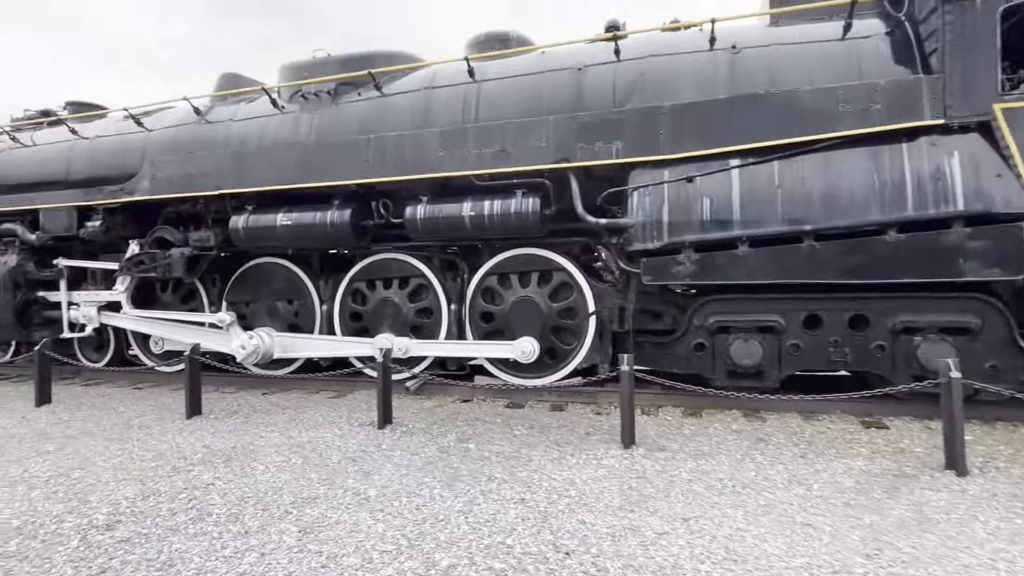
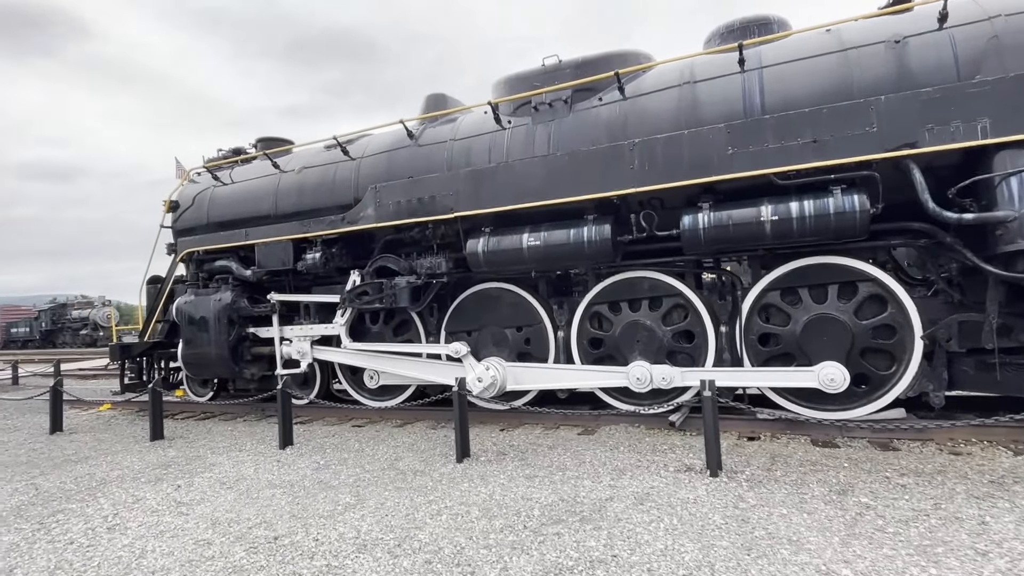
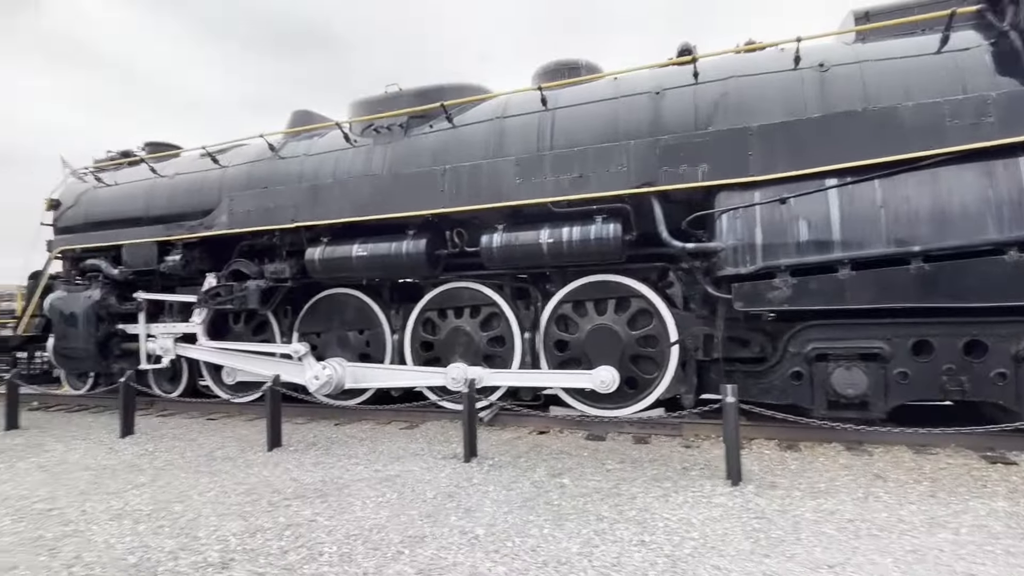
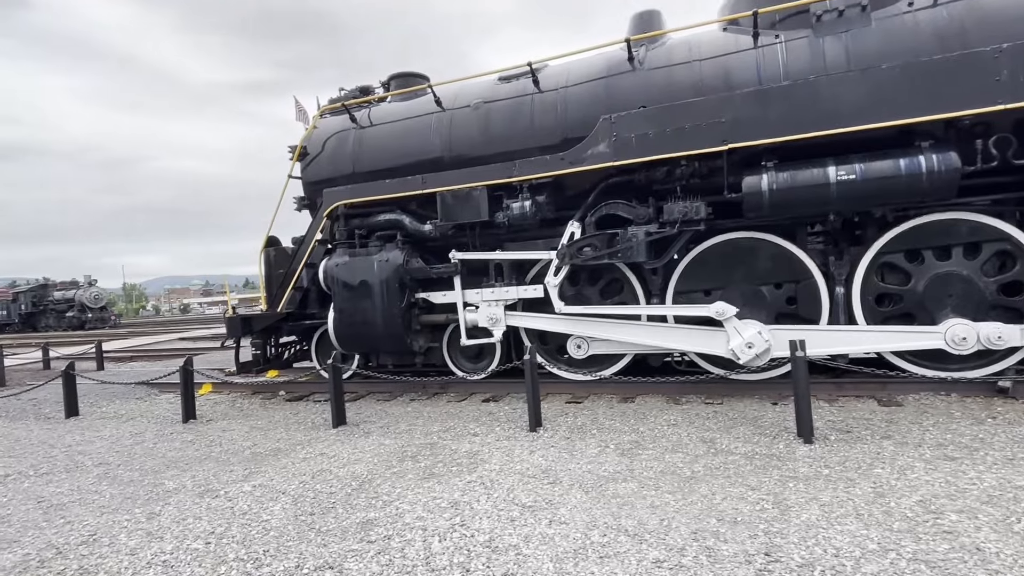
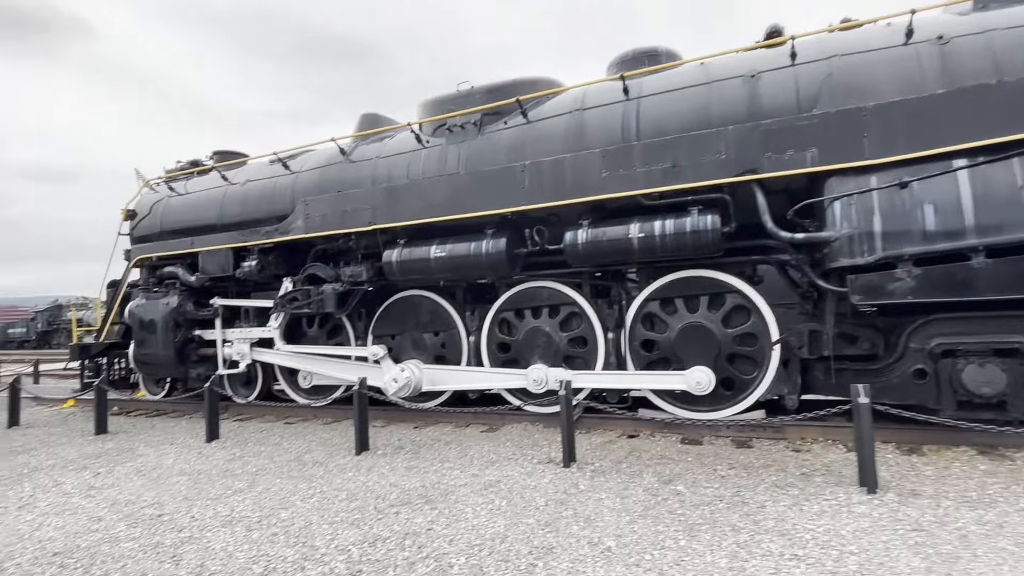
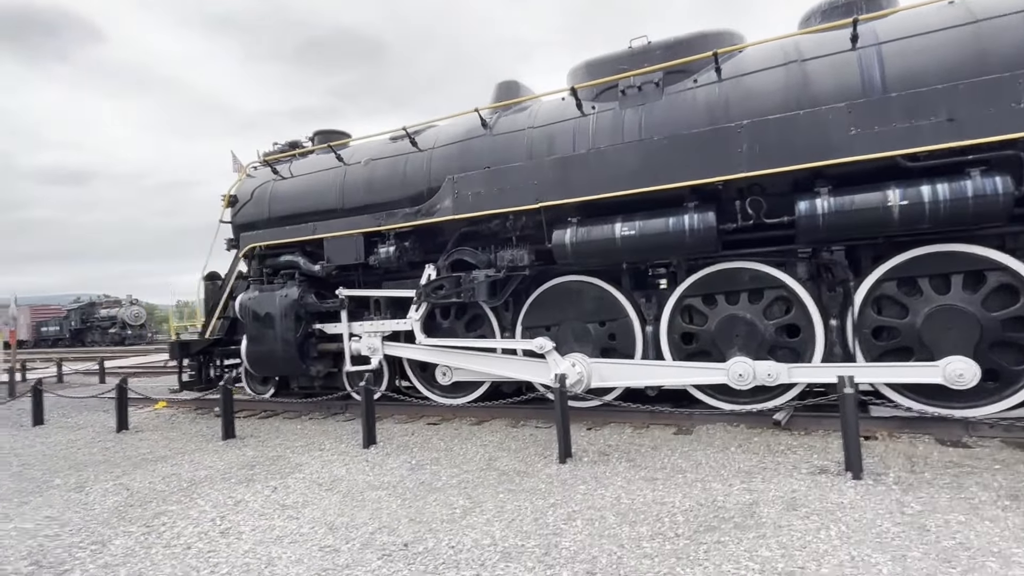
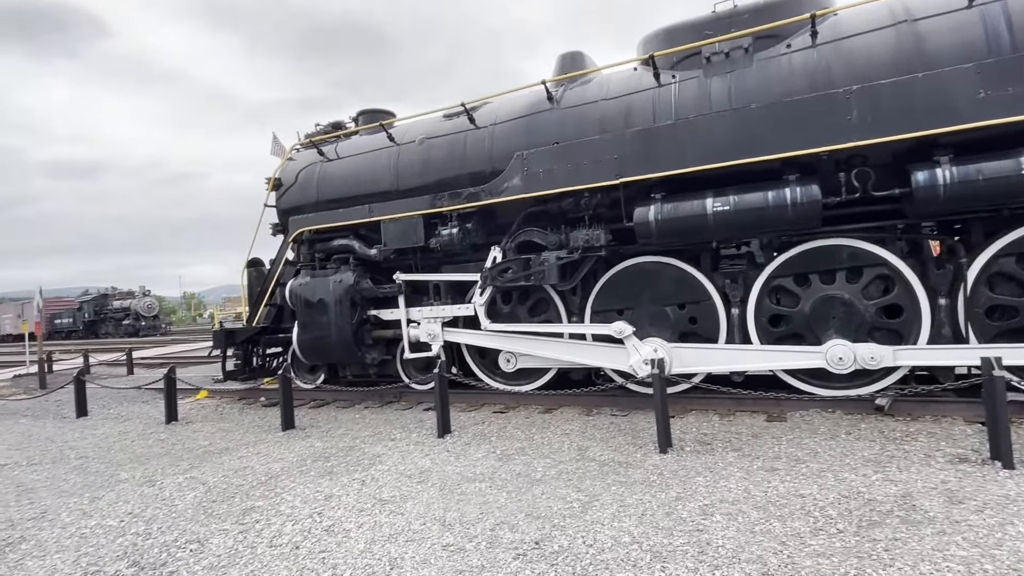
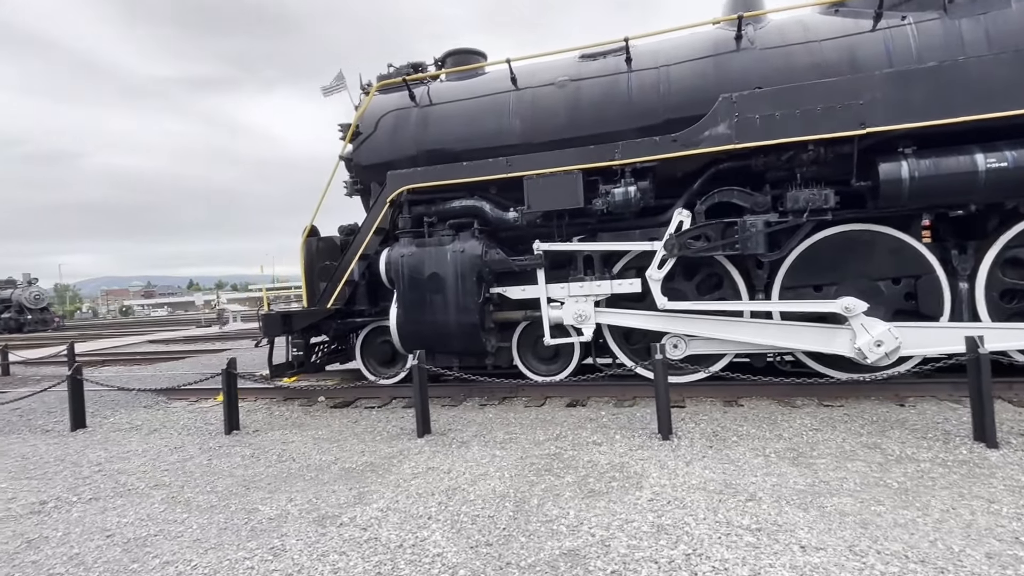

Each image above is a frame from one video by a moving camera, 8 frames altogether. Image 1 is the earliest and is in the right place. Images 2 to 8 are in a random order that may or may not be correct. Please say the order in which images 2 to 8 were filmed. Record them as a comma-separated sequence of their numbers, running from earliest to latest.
3, 5, 2, 6, 7, 4, 8
